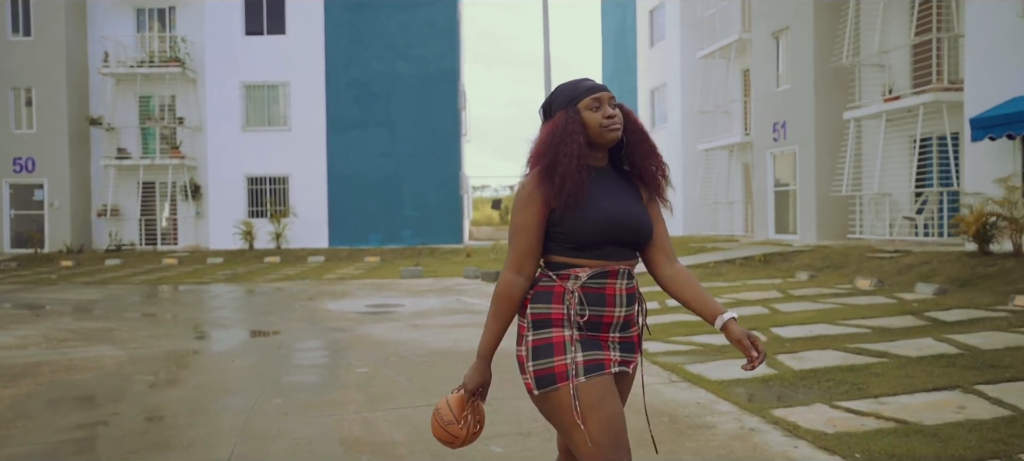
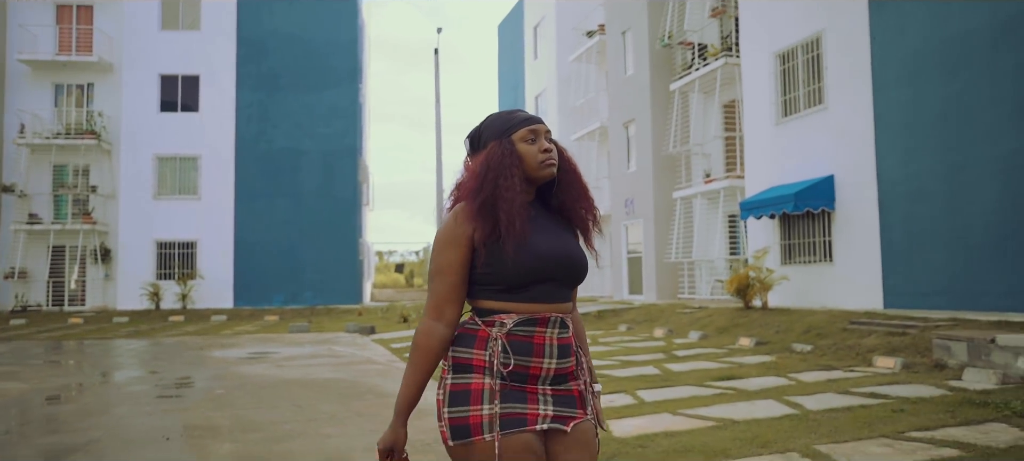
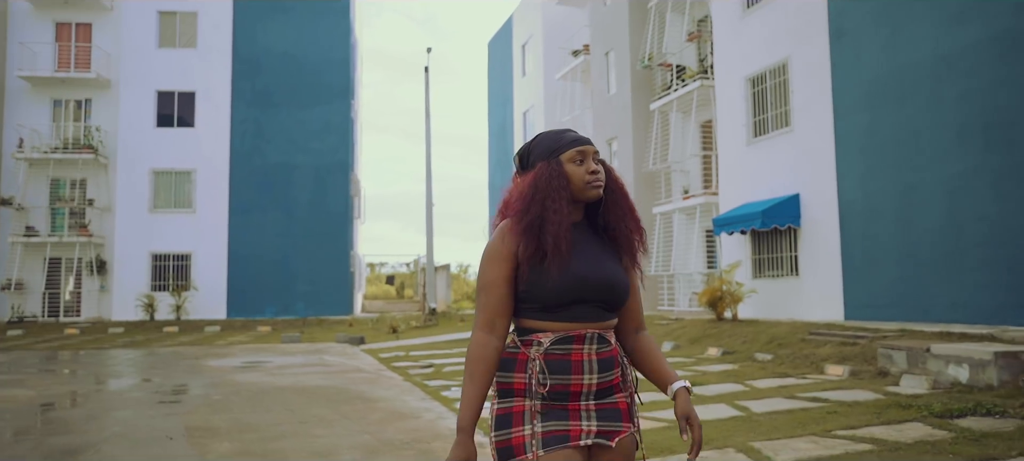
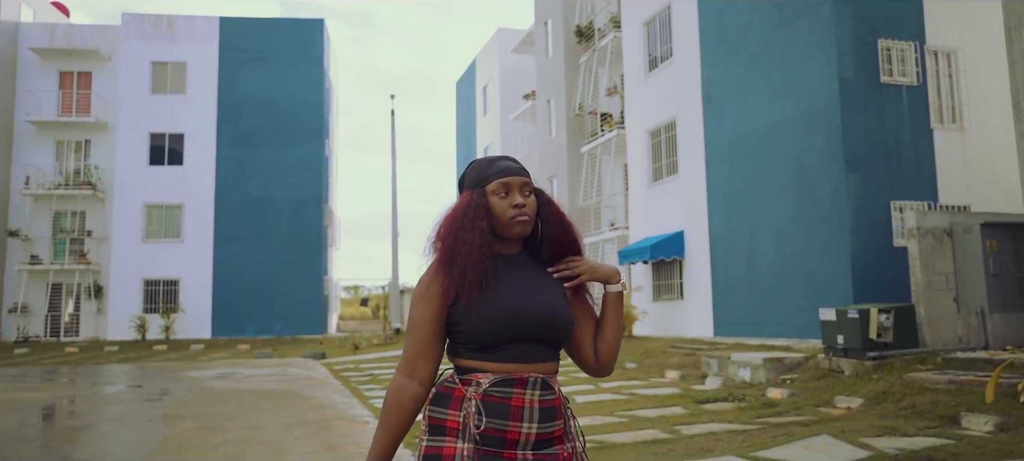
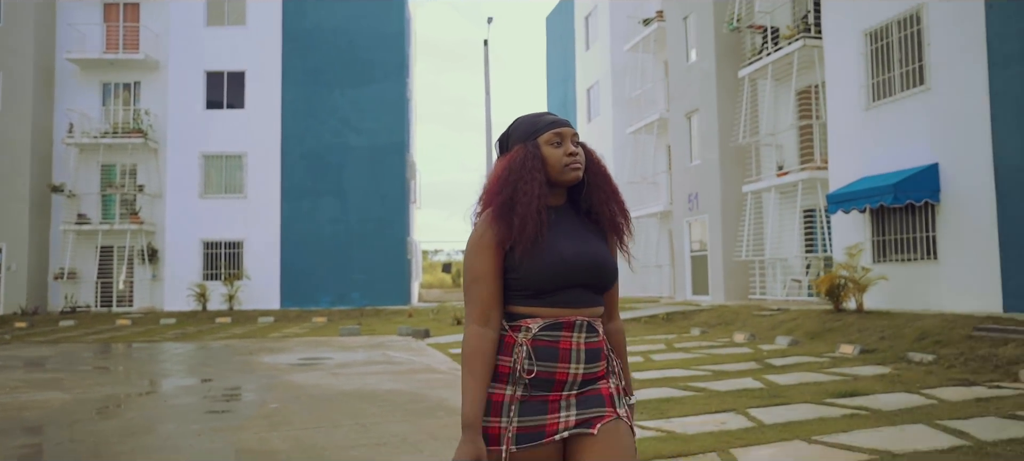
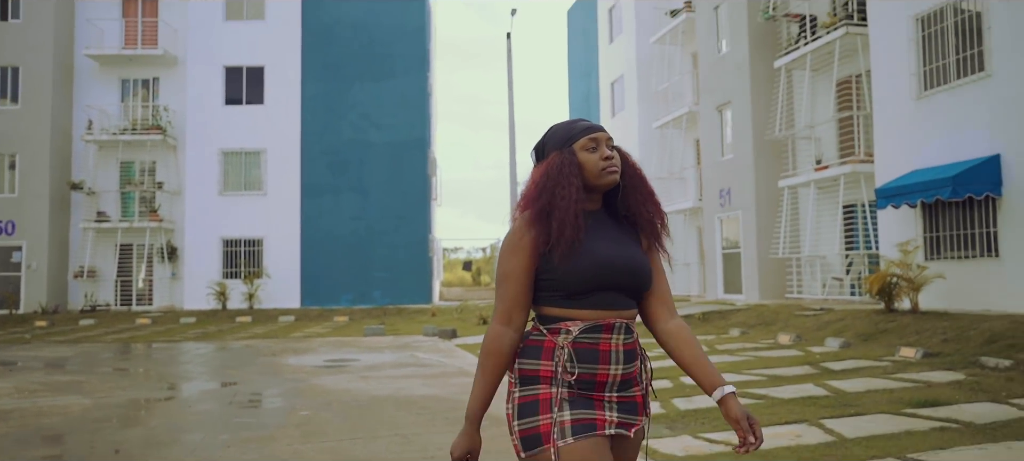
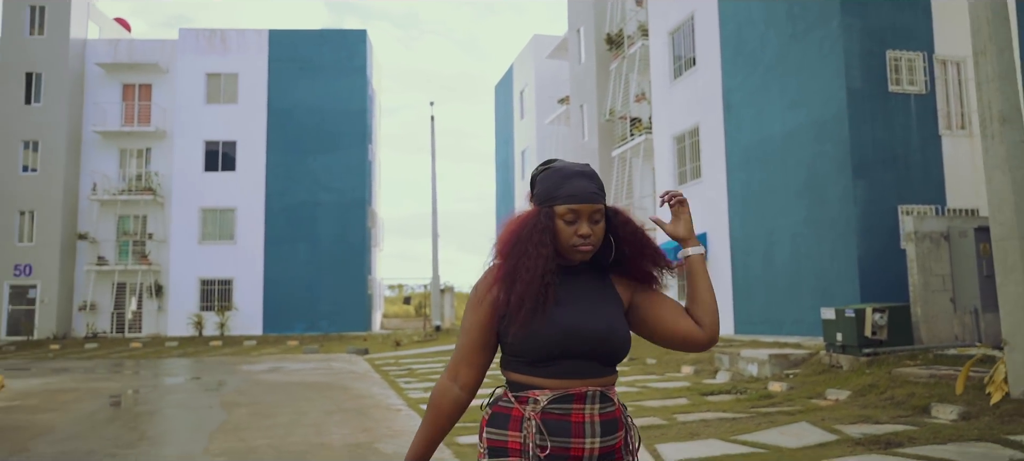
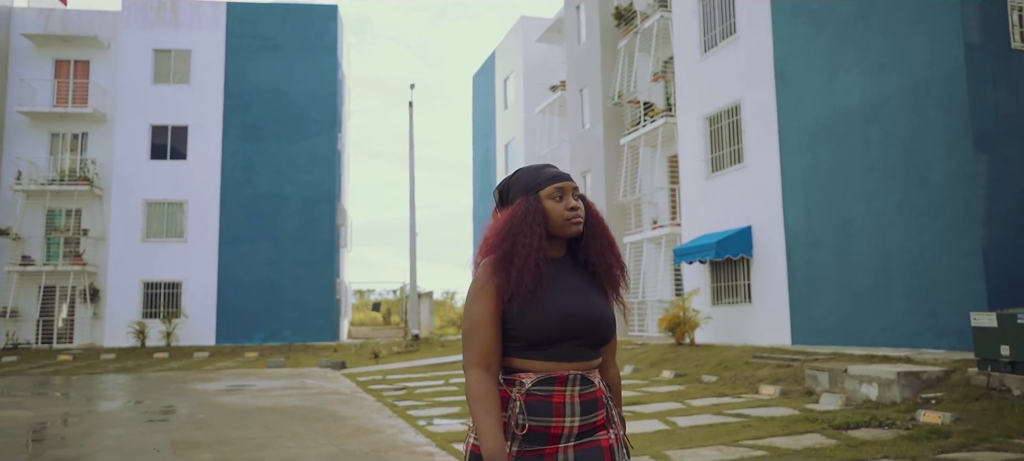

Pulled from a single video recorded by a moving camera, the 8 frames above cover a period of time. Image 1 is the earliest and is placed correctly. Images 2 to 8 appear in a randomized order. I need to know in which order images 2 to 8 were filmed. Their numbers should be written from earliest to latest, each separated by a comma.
6, 5, 2, 3, 8, 4, 7
